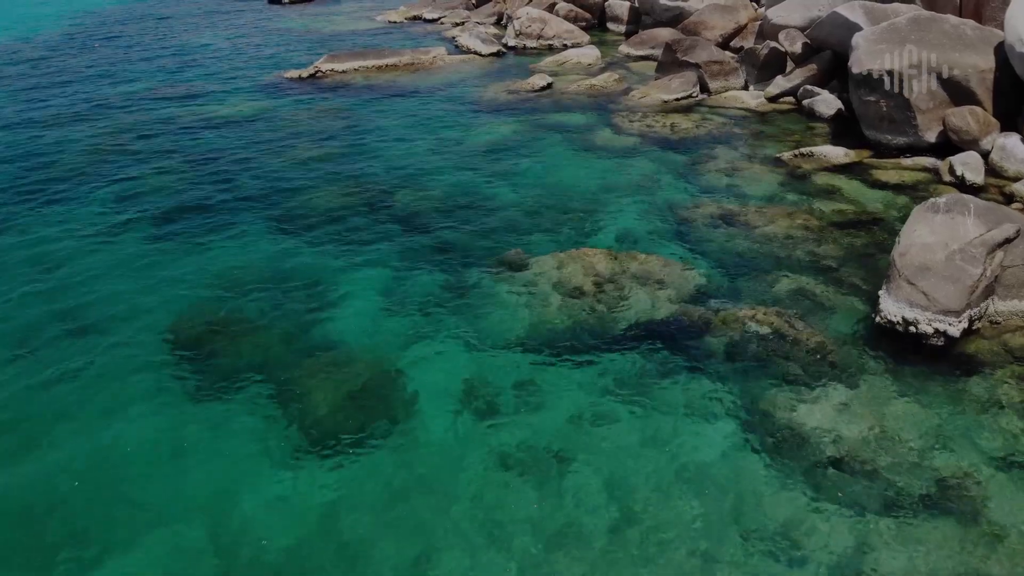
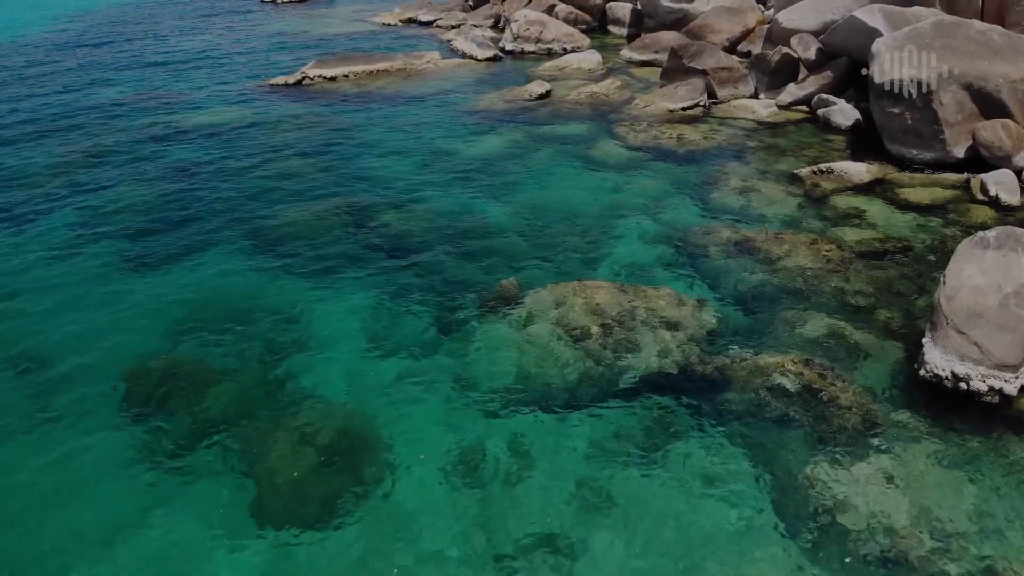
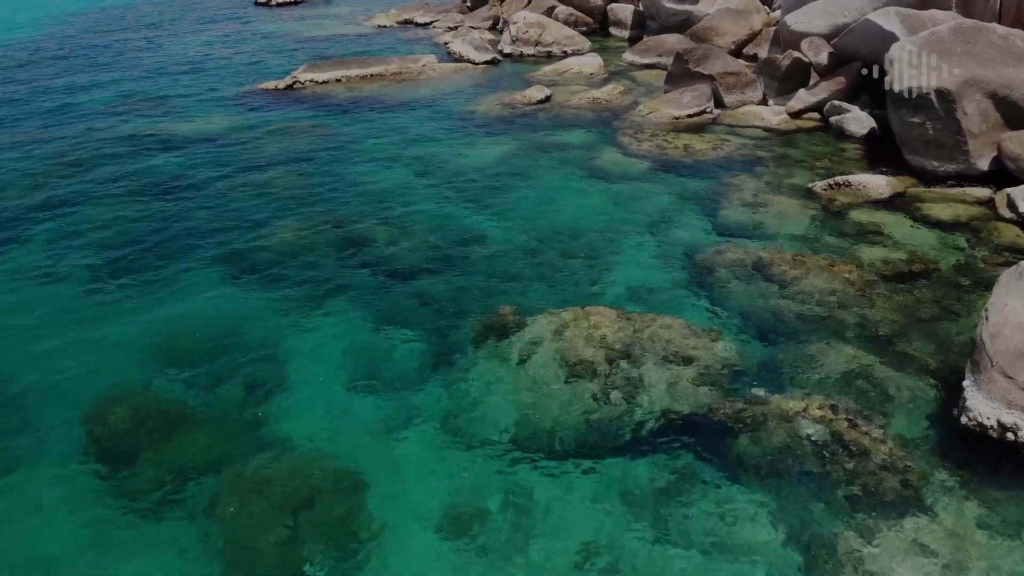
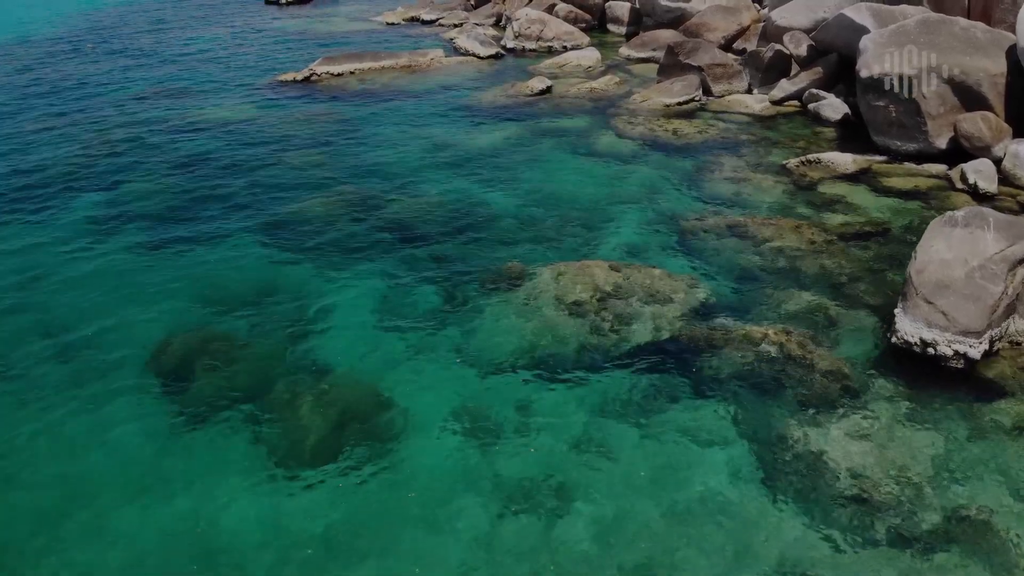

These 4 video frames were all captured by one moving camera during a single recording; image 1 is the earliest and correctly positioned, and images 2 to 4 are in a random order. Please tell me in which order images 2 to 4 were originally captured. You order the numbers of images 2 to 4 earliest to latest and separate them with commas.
4, 2, 3
